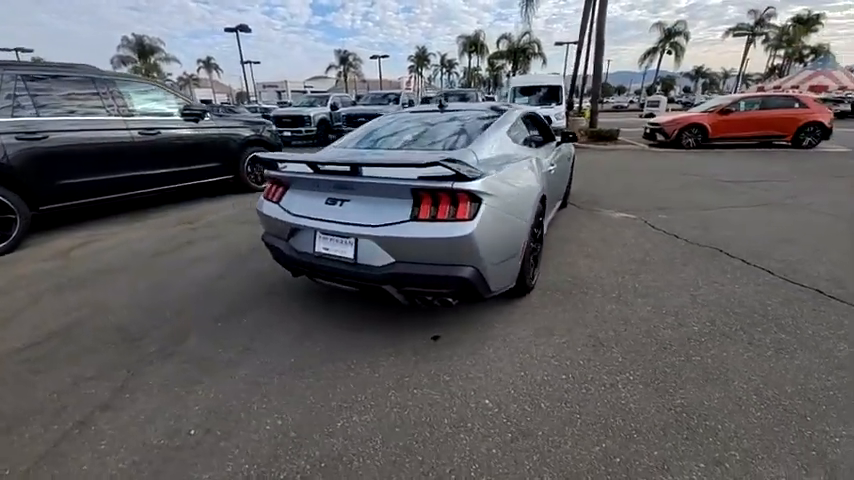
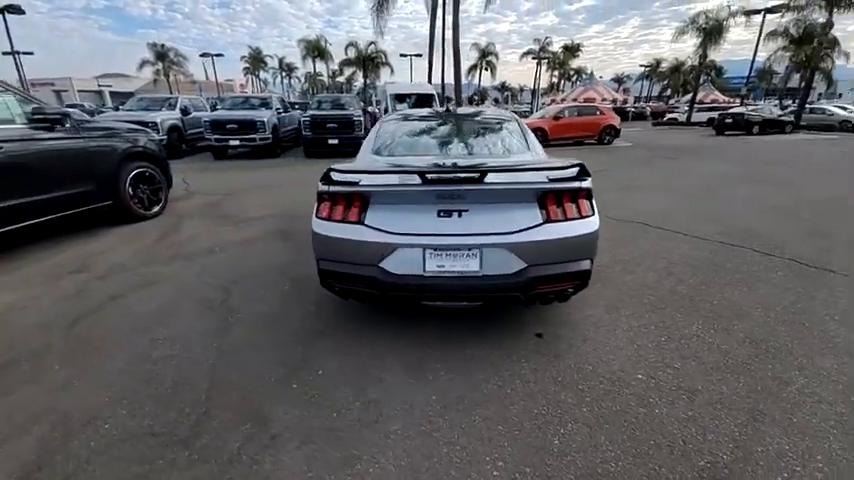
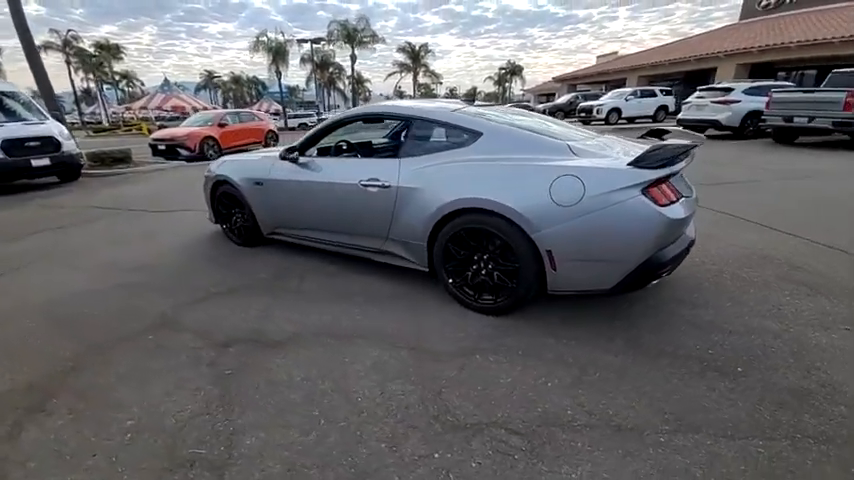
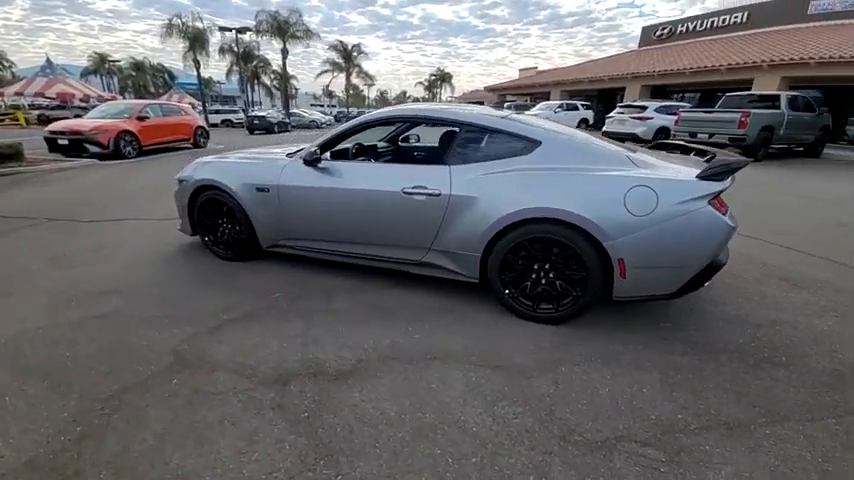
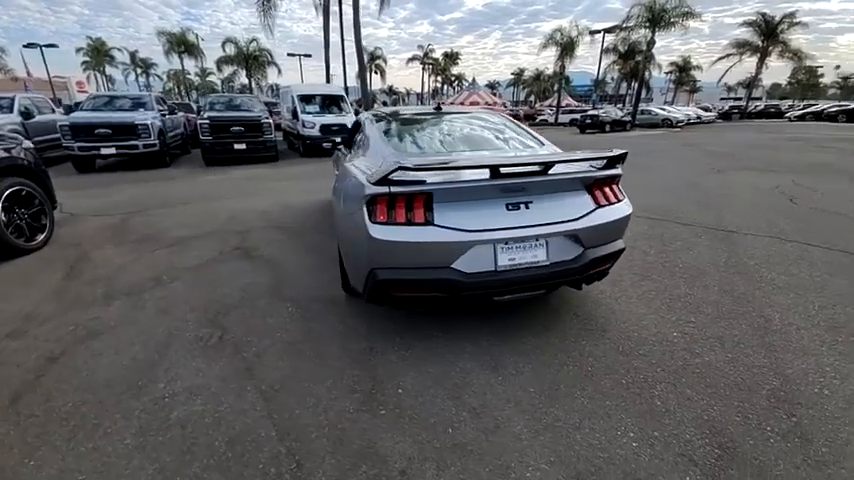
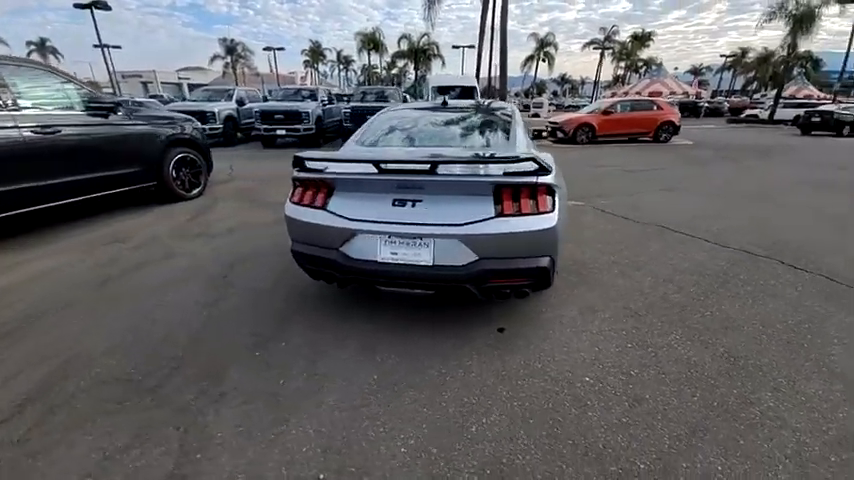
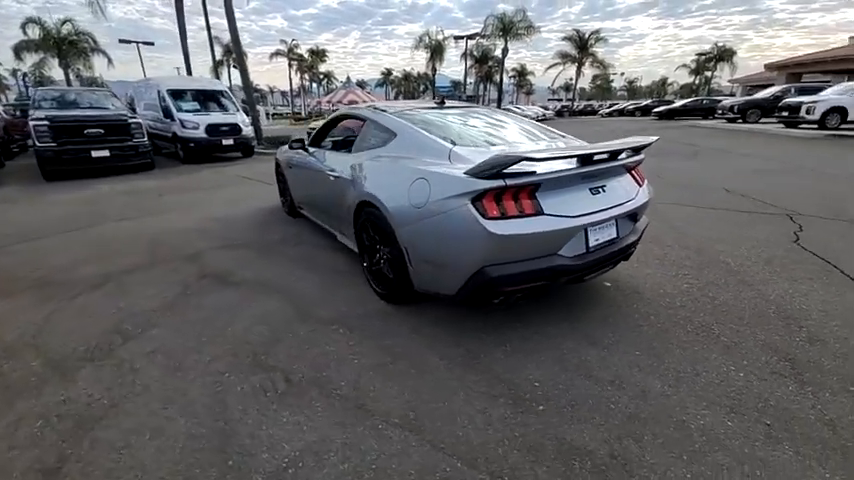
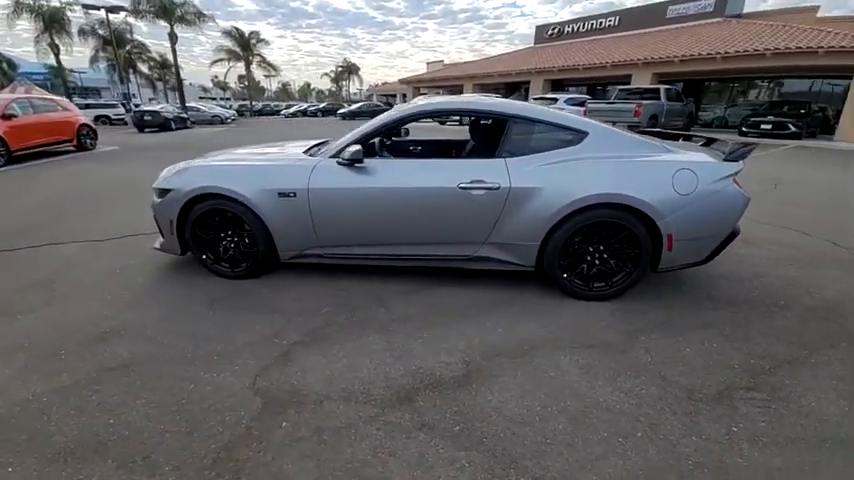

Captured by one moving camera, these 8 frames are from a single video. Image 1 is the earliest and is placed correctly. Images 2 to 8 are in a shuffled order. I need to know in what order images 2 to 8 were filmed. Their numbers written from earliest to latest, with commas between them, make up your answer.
6, 2, 5, 7, 3, 4, 8
